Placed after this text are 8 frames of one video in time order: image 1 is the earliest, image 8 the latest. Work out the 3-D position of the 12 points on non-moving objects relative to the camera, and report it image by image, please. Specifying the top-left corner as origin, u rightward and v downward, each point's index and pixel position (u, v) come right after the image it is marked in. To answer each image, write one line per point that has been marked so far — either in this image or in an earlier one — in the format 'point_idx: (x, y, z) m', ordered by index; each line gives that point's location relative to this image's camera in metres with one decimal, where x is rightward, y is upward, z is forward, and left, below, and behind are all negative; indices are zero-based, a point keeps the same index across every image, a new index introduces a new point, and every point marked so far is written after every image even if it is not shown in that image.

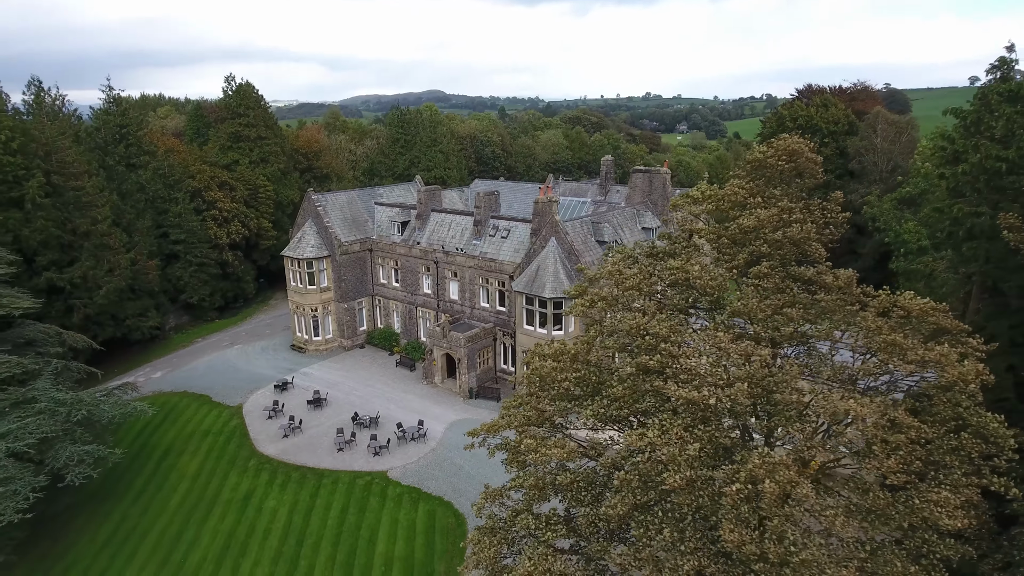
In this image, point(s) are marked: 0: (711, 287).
0: (+3.3, -0.1, +11.0) m
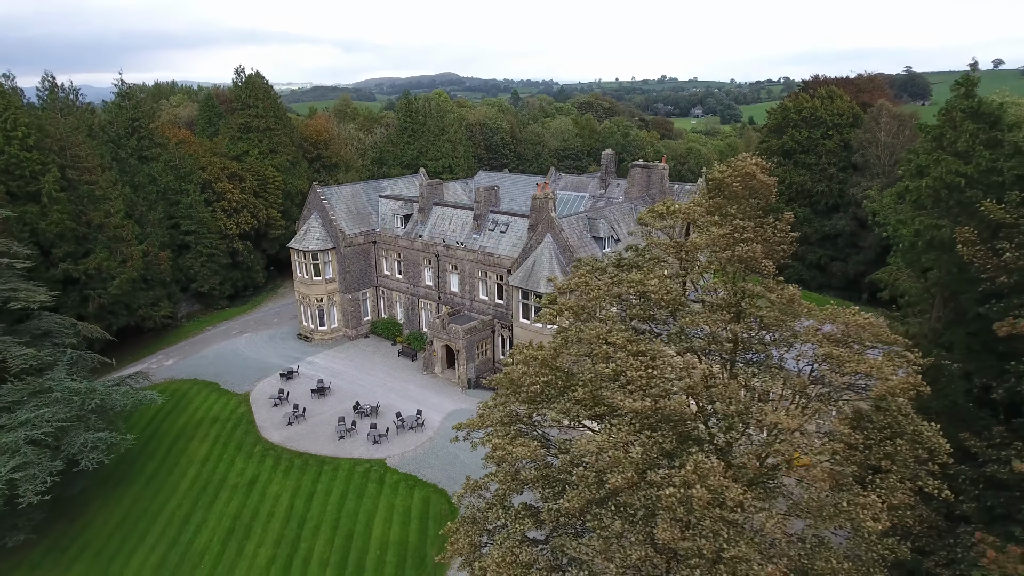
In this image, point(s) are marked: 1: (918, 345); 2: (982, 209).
0: (+2.7, -0.3, +11.7) m
1: (+10.0, -1.4, +15.6) m
2: (+9.6, +1.6, +12.9) m
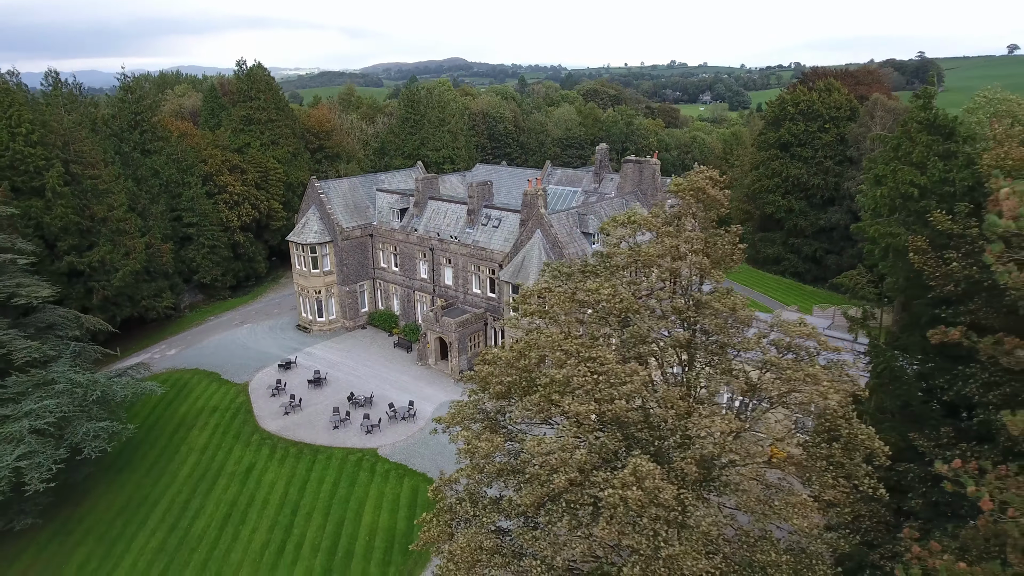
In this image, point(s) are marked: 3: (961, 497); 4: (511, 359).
0: (+2.0, -0.5, +12.4) m
1: (+9.3, -1.5, +16.2) m
2: (+8.9, +1.5, +13.4) m
3: (+9.3, -4.3, +13.2) m
4: (-0.2, -1.6, +13.6) m
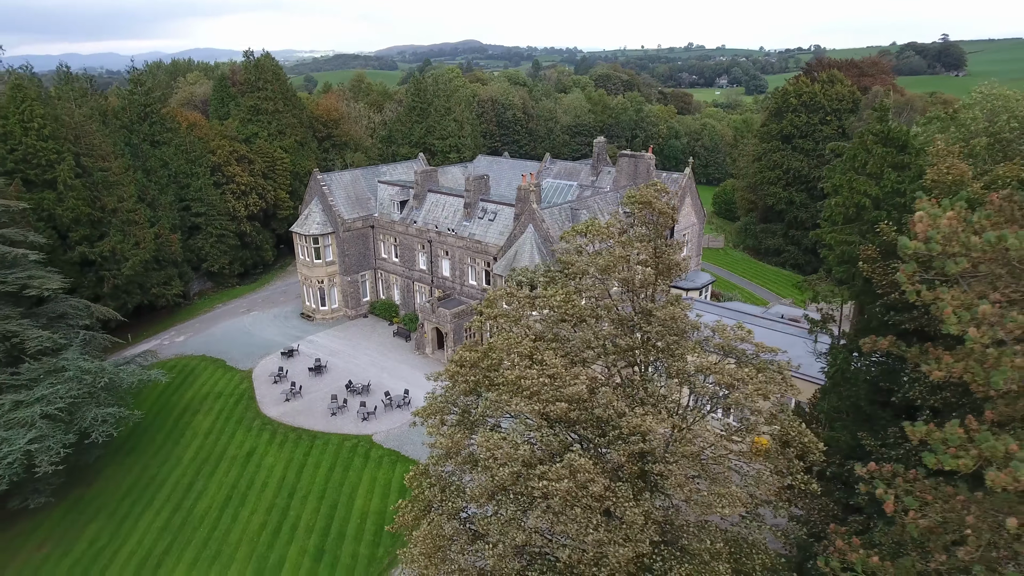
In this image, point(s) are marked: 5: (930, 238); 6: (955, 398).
0: (+1.2, -0.6, +13.2) m
1: (+8.6, -1.6, +16.9) m
2: (+8.1, +1.3, +14.1) m
3: (+8.5, -4.5, +14.0) m
4: (-0.9, -1.7, +14.5) m
5: (+6.5, +0.8, +9.8) m
6: (+8.7, -2.2, +12.5) m
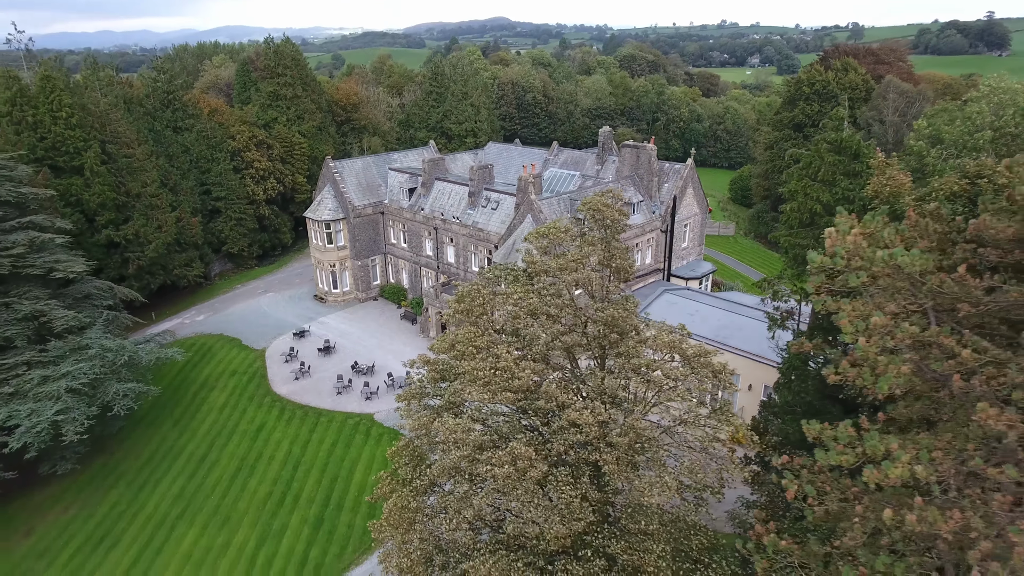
0: (+0.4, -0.6, +14.4) m
1: (+7.9, -1.6, +17.8) m
2: (+7.3, +1.2, +14.9) m
3: (+7.6, -4.6, +15.0) m
4: (-1.8, -1.6, +15.8) m
5: (+5.5, +0.6, +10.7) m
6: (+7.8, -2.3, +13.4) m
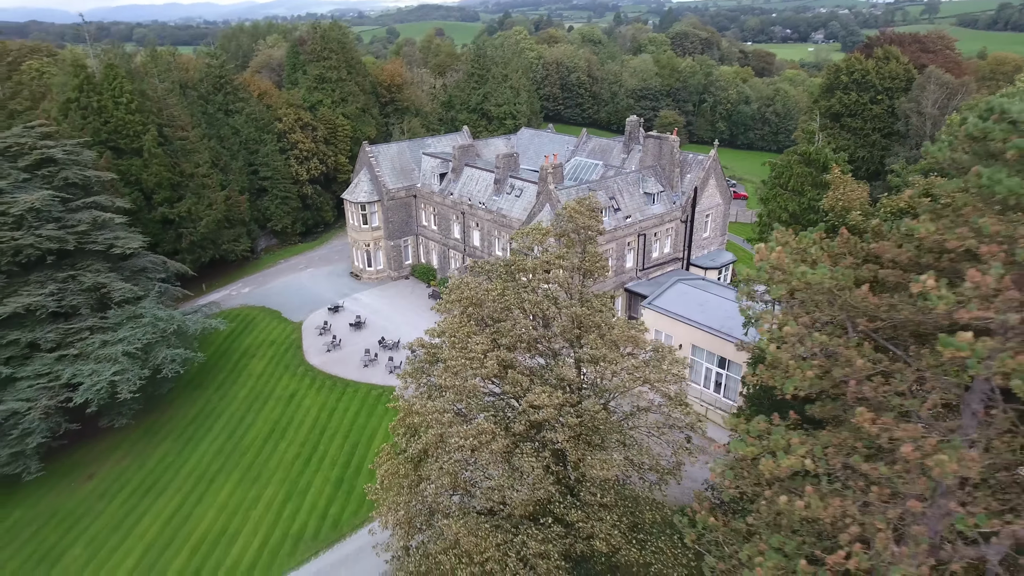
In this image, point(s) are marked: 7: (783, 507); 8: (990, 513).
0: (-0.1, -0.5, +16.1) m
1: (+7.6, -1.6, +19.0) m
2: (+6.9, +1.1, +16.0) m
3: (+7.0, -4.7, +16.3) m
4: (-2.2, -1.4, +17.7) m
5: (+4.7, +0.4, +12.0) m
6: (+7.1, -2.5, +14.6) m
7: (+4.8, -3.9, +11.4) m
8: (+7.0, -3.3, +9.3) m
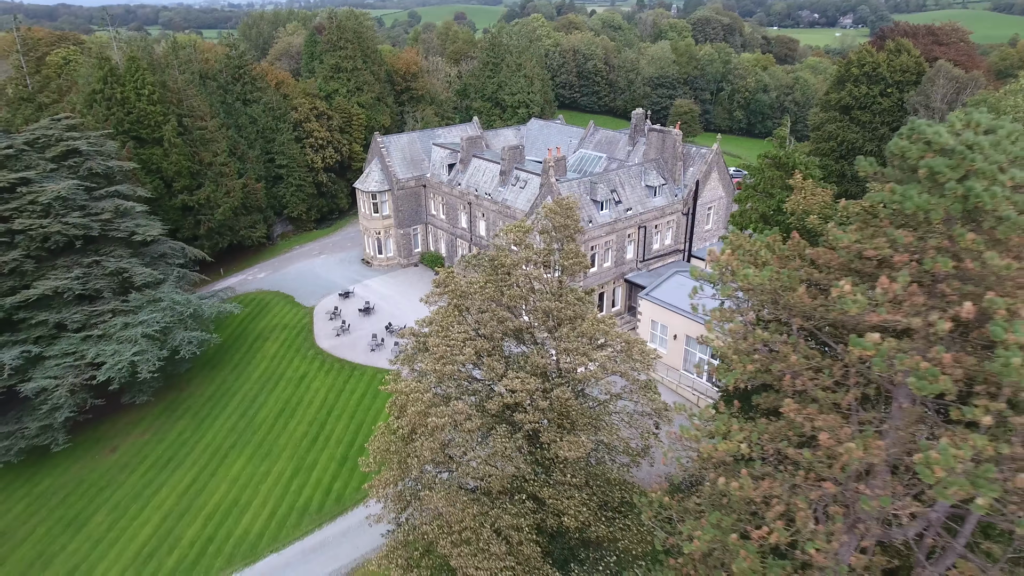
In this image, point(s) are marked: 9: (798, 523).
0: (-0.6, -0.3, +17.3) m
1: (+7.2, -1.5, +20.0) m
2: (+6.4, +1.2, +16.9) m
3: (+6.5, -4.6, +17.3) m
4: (-2.6, -1.1, +18.9) m
5: (+4.1, +0.4, +13.0) m
6: (+6.5, -2.4, +15.6) m
7: (+4.2, -3.9, +12.5) m
8: (+6.2, -3.4, +10.3) m
9: (+4.8, -4.0, +10.7) m
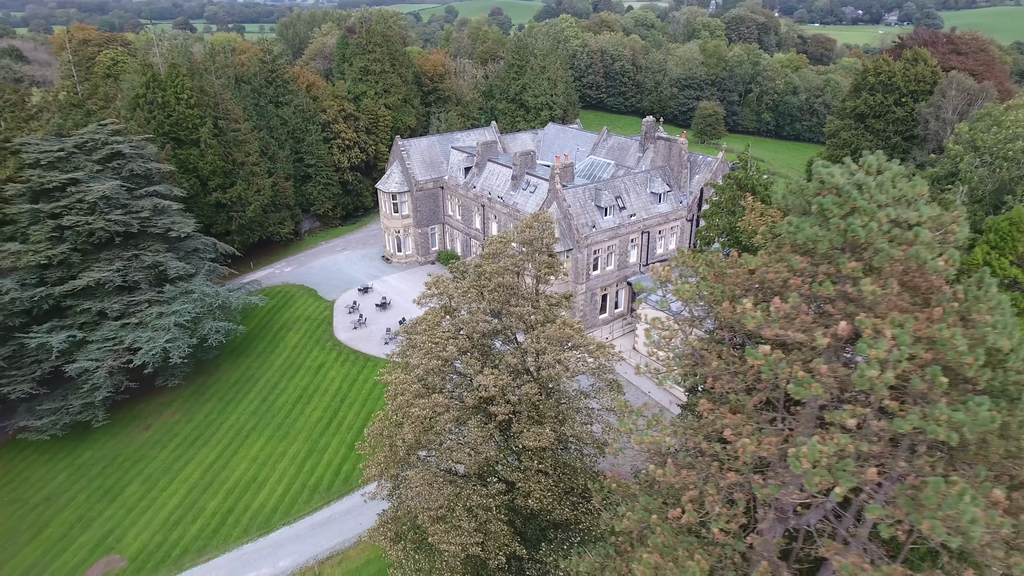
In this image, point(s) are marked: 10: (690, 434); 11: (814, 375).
0: (-1.2, -0.5, +19.2) m
1: (+6.7, -1.8, +21.5) m
2: (+5.8, +0.9, +18.5) m
3: (+5.8, -5.0, +19.0) m
4: (-3.2, -1.2, +21.0) m
5: (+3.3, +0.1, +14.8) m
6: (+5.8, -2.8, +17.3) m
7: (+3.2, -4.2, +14.3) m
8: (+5.2, -3.7, +12.0) m
9: (+3.8, -4.3, +12.5) m
10: (+3.8, -3.1, +13.7) m
11: (+5.3, -1.5, +11.1) m
